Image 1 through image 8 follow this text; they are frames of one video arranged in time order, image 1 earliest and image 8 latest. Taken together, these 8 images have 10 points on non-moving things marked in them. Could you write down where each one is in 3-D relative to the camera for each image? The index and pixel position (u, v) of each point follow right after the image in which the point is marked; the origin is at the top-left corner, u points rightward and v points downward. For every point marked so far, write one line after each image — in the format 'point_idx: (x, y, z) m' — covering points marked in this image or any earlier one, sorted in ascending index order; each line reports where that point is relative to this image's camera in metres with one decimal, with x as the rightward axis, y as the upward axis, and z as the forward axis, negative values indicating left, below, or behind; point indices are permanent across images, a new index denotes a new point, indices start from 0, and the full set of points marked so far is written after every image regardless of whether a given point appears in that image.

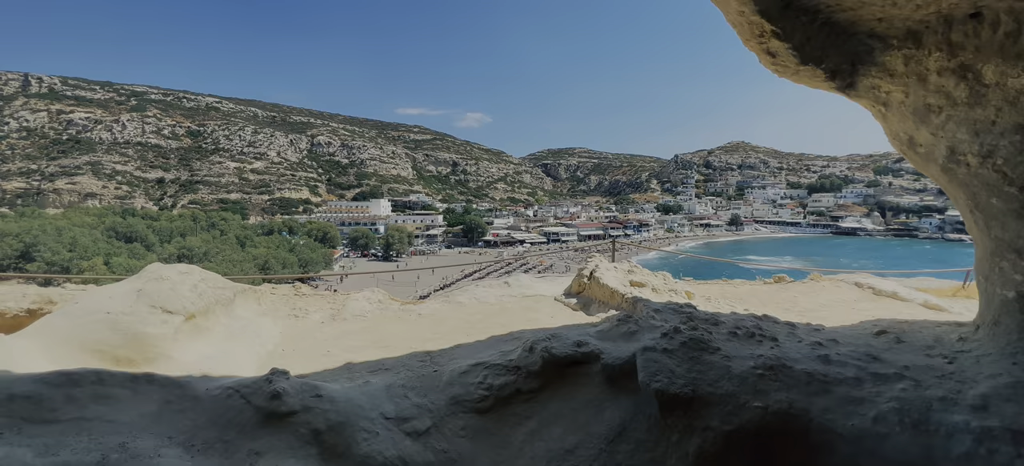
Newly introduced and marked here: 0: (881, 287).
0: (+5.2, -0.8, +5.9) m
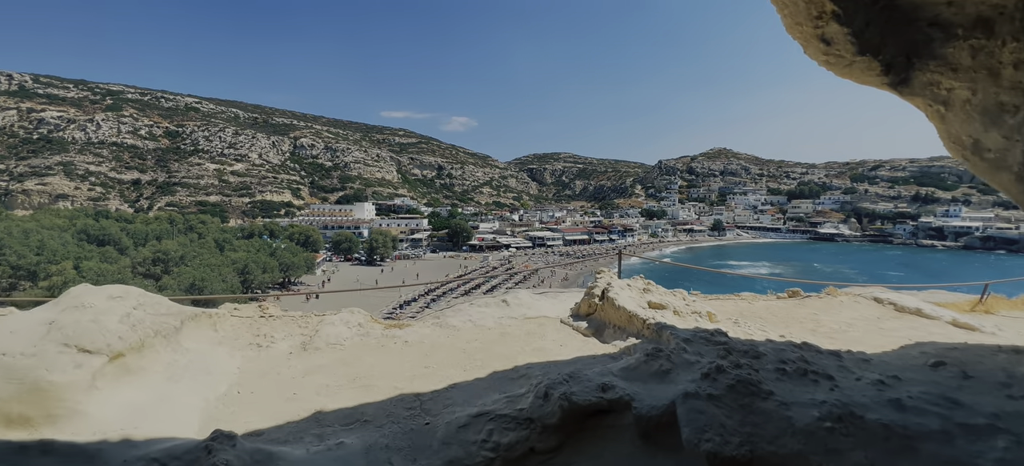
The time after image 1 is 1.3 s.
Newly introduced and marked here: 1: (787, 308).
0: (+5.1, -0.9, +5.5) m
1: (+3.5, -1.0, +5.4) m
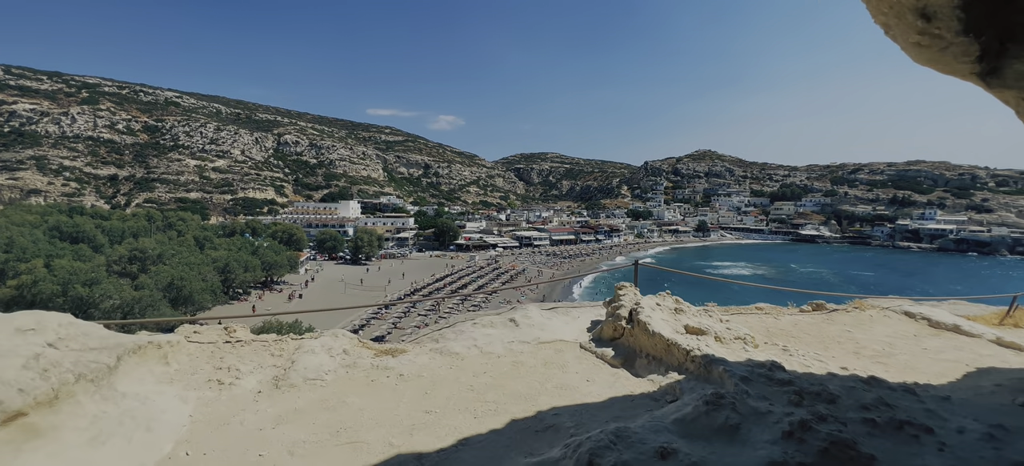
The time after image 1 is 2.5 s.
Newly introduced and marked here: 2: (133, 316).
0: (+5.2, -1.1, +5.1) m
1: (+3.6, -1.1, +4.9) m
2: (-16.7, -3.5, +19.0) m
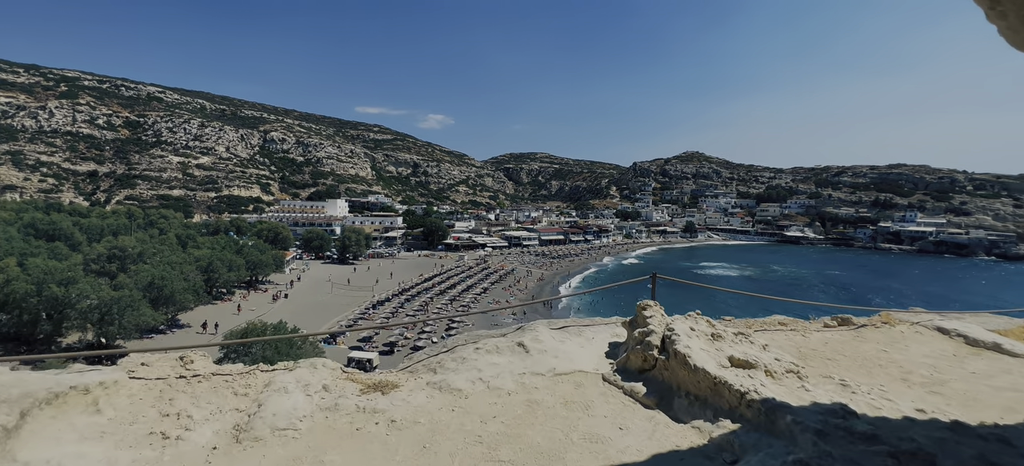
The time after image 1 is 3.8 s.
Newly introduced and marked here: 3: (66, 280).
0: (+5.2, -1.2, +4.7) m
1: (+3.6, -1.2, +4.5) m
2: (-17.0, -3.5, +18.0) m
3: (-20.6, -2.0, +19.6) m
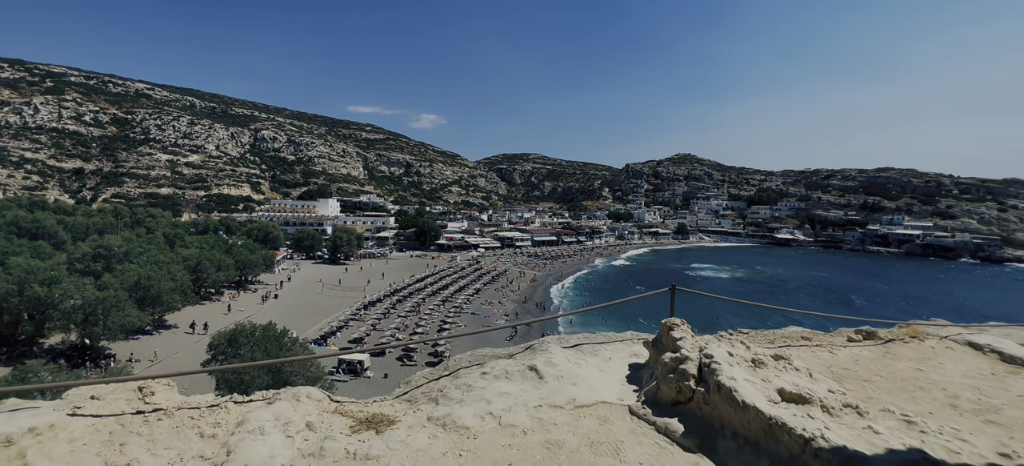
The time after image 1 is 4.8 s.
0: (+5.3, -1.3, +4.4) m
1: (+3.7, -1.3, +4.2) m
2: (-17.2, -3.5, +17.4) m
3: (-20.8, -2.0, +18.8) m
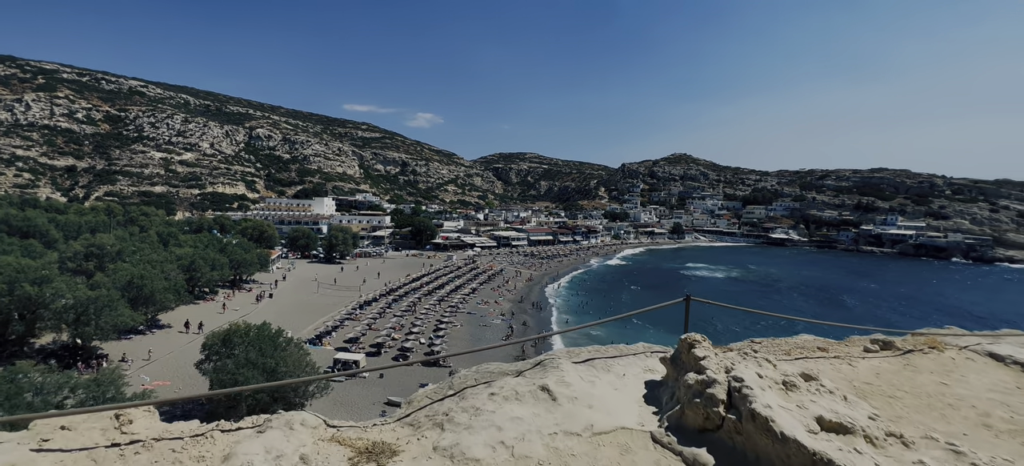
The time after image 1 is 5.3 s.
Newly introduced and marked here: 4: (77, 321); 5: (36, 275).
0: (+5.3, -1.3, +4.3) m
1: (+3.7, -1.4, +4.0) m
2: (-17.3, -3.5, +17.0) m
3: (-20.9, -2.0, +18.4) m
4: (-17.7, -3.6, +17.0) m
5: (-20.6, -2.0, +18.0) m
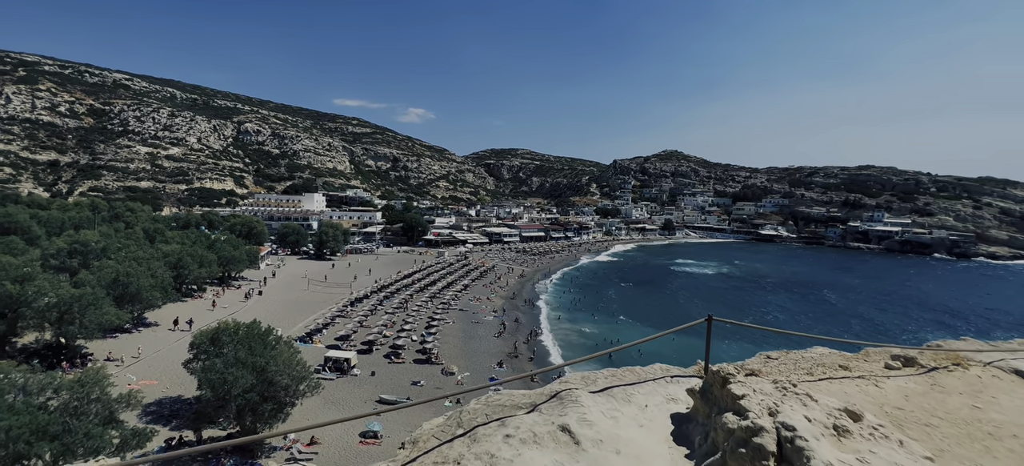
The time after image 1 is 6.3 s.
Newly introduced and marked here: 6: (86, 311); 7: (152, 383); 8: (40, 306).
0: (+5.4, -1.5, +4.1) m
1: (+3.8, -1.5, +3.8) m
2: (-17.4, -3.5, +16.4) m
3: (-21.1, -2.0, +17.8) m
4: (-17.9, -3.6, +16.4) m
5: (-20.8, -2.0, +17.3) m
6: (-17.3, -3.4, +16.9) m
7: (-14.4, -6.0, +16.7) m
8: (-18.4, -3.0, +16.1) m
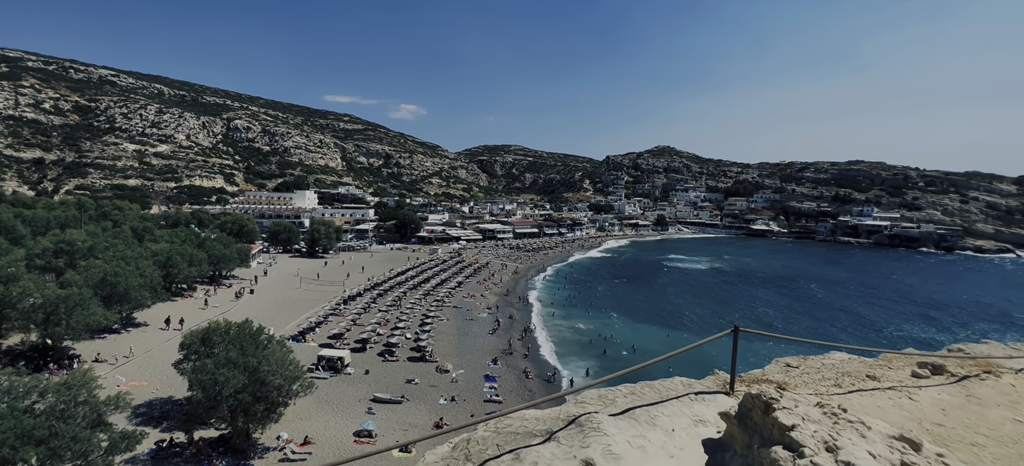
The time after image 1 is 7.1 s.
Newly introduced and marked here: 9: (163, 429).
0: (+5.5, -1.5, +3.9) m
1: (+3.9, -1.5, +3.6) m
2: (-17.5, -3.6, +15.8) m
3: (-21.2, -2.1, +17.1) m
4: (-18.0, -3.6, +15.8) m
5: (-20.9, -2.0, +16.7) m
6: (-17.4, -3.4, +16.3) m
7: (-14.5, -6.0, +16.2) m
8: (-18.5, -3.1, +15.5) m
9: (-11.2, -6.4, +13.4) m
